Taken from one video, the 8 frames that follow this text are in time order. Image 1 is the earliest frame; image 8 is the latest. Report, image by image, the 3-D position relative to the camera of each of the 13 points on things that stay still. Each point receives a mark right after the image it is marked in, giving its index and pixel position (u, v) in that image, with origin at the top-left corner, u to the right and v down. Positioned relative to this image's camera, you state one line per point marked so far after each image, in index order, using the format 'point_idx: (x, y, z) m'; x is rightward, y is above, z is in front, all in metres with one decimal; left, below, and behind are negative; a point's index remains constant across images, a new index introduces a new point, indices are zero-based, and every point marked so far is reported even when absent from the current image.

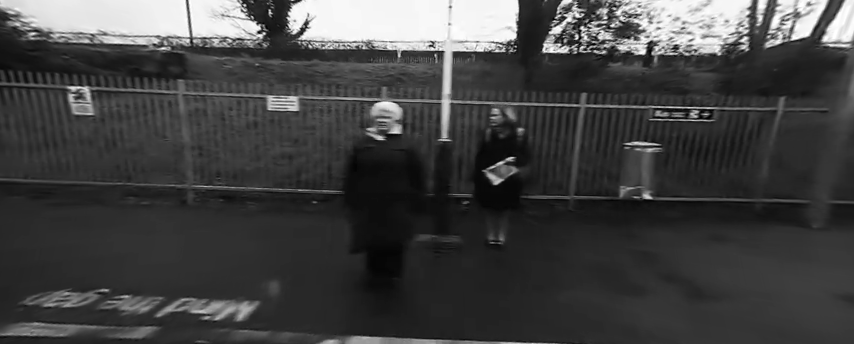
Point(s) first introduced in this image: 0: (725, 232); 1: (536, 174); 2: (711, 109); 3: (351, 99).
0: (+3.9, -0.8, +4.5) m
1: (+1.7, 0.0, +5.6) m
2: (+4.1, +0.9, +5.1) m
3: (-1.2, +1.1, +5.0) m
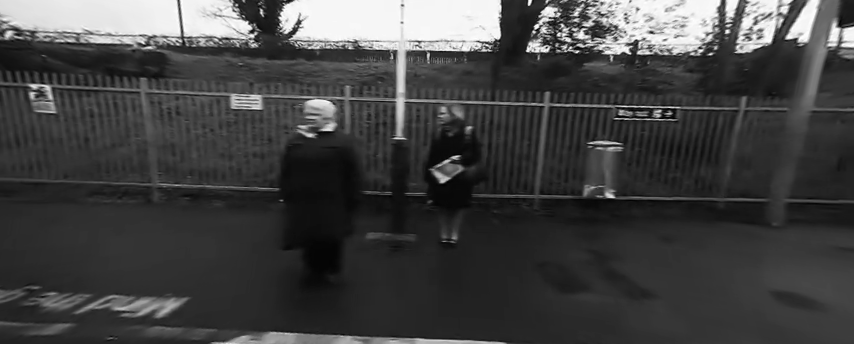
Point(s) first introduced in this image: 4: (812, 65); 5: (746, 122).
0: (+3.3, -0.8, +4.5) m
1: (+1.2, 0.0, +5.6) m
2: (+3.6, +0.9, +5.1) m
3: (-1.7, +1.1, +5.0) m
4: (+4.7, +1.3, +4.2) m
5: (+4.7, +0.8, +5.3) m
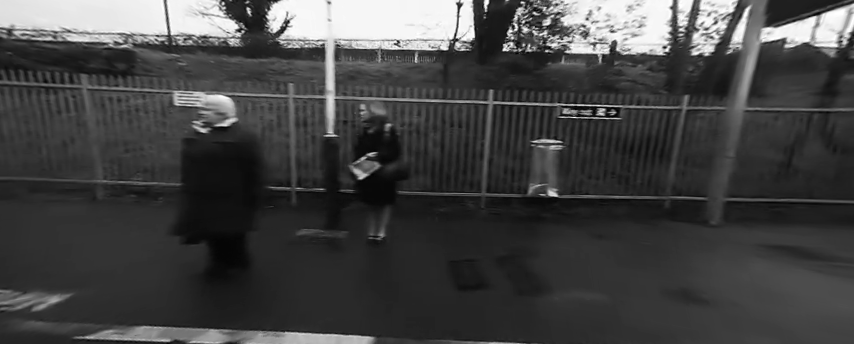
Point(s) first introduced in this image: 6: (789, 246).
0: (+2.5, -0.7, +4.6) m
1: (+0.4, 0.0, +5.6) m
2: (+2.8, +1.0, +5.1) m
3: (-2.5, +1.1, +5.0) m
4: (+3.9, +1.3, +4.2) m
5: (+3.9, +0.8, +5.3) m
6: (+4.1, -0.9, +4.1) m
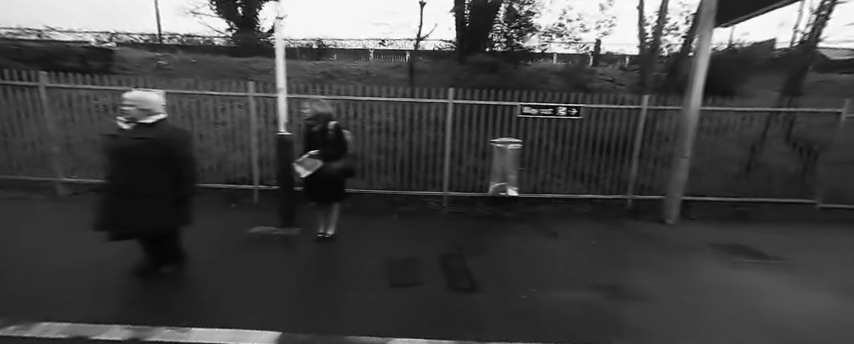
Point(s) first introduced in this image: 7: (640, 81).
0: (+2.0, -0.7, +4.6) m
1: (-0.2, 0.0, +5.6) m
2: (+2.2, +1.0, +5.1) m
3: (-3.0, +1.2, +5.0) m
4: (+3.3, +1.3, +4.2) m
5: (+3.3, +0.8, +5.3) m
6: (+3.6, -0.9, +4.1) m
7: (+4.7, +2.0, +7.6) m
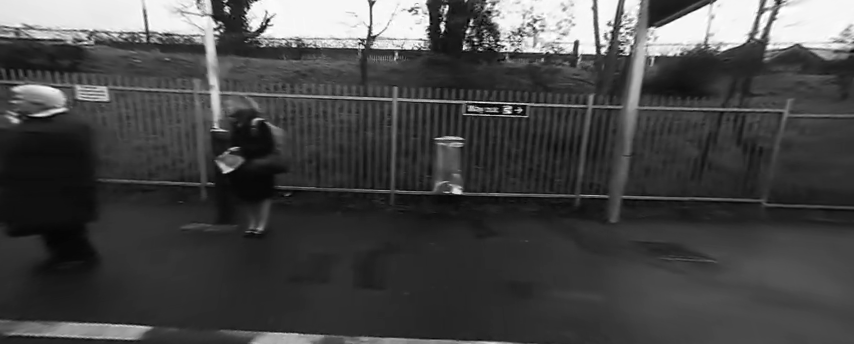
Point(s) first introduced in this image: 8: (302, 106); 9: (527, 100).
0: (+1.2, -0.7, +4.6) m
1: (-1.0, +0.1, +5.6) m
2: (+1.4, +1.0, +5.1) m
3: (-3.8, +1.2, +5.0) m
4: (+2.6, +1.3, +4.2) m
5: (+2.6, +0.8, +5.3) m
6: (+2.8, -0.9, +4.1) m
7: (+3.9, +2.0, +7.7) m
8: (-2.1, +1.1, +5.7) m
9: (+1.5, +1.1, +5.4) m
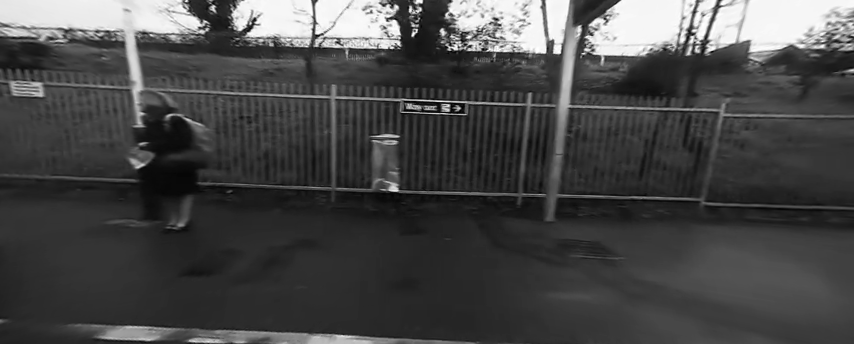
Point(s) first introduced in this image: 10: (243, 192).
0: (+0.3, -0.7, +4.6) m
1: (-1.8, +0.1, +5.6) m
2: (+0.6, +1.0, +5.1) m
3: (-4.7, +1.3, +5.0) m
4: (+1.7, +1.3, +4.3) m
5: (+1.7, +0.8, +5.3) m
6: (+1.9, -0.8, +4.1) m
7: (+3.0, +2.0, +7.7) m
8: (-2.9, +1.1, +5.7) m
9: (+0.6, +1.2, +5.4) m
10: (-3.0, -0.3, +5.5) m
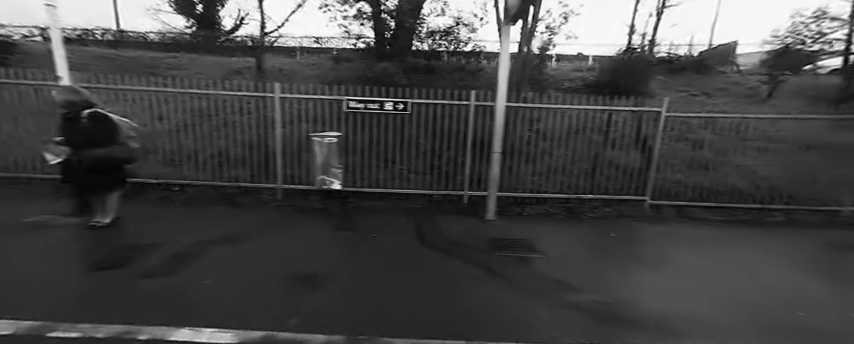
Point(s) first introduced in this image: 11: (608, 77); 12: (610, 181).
0: (-0.5, -0.6, +4.6) m
1: (-2.6, +0.1, +5.6) m
2: (-0.2, +1.1, +5.1) m
3: (-5.5, +1.3, +5.0) m
4: (+0.9, +1.4, +4.3) m
5: (+0.9, +0.8, +5.3) m
6: (+1.1, -0.8, +4.1) m
7: (+2.2, +2.0, +7.7) m
8: (-3.7, +1.2, +5.7) m
9: (-0.2, +1.2, +5.4) m
10: (-3.8, -0.3, +5.5) m
11: (+4.8, +2.5, +9.1) m
12: (+3.0, -0.1, +5.4) m
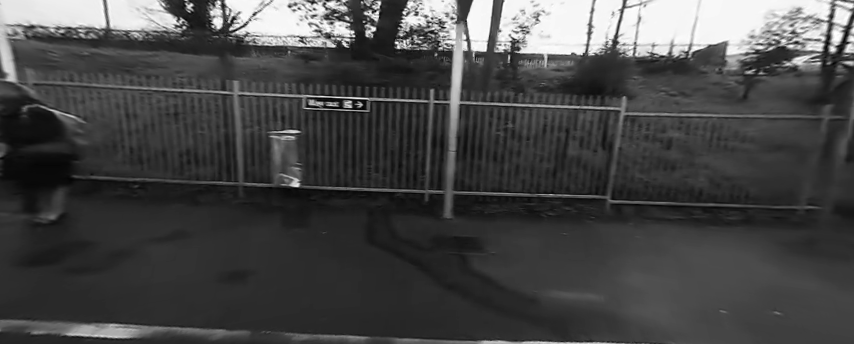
0: (-1.0, -0.6, +4.5) m
1: (-3.2, +0.2, +5.6) m
2: (-0.8, +1.1, +5.1) m
3: (-6.1, +1.3, +5.0) m
4: (+0.3, +1.4, +4.2) m
5: (+0.3, +0.9, +5.3) m
6: (+0.6, -0.8, +4.1) m
7: (+1.7, +2.1, +7.7) m
8: (-4.3, +1.2, +5.7) m
9: (-0.7, +1.2, +5.4) m
10: (-4.3, -0.2, +5.5) m
11: (+4.2, +2.5, +9.1) m
12: (+2.4, -0.1, +5.4) m
